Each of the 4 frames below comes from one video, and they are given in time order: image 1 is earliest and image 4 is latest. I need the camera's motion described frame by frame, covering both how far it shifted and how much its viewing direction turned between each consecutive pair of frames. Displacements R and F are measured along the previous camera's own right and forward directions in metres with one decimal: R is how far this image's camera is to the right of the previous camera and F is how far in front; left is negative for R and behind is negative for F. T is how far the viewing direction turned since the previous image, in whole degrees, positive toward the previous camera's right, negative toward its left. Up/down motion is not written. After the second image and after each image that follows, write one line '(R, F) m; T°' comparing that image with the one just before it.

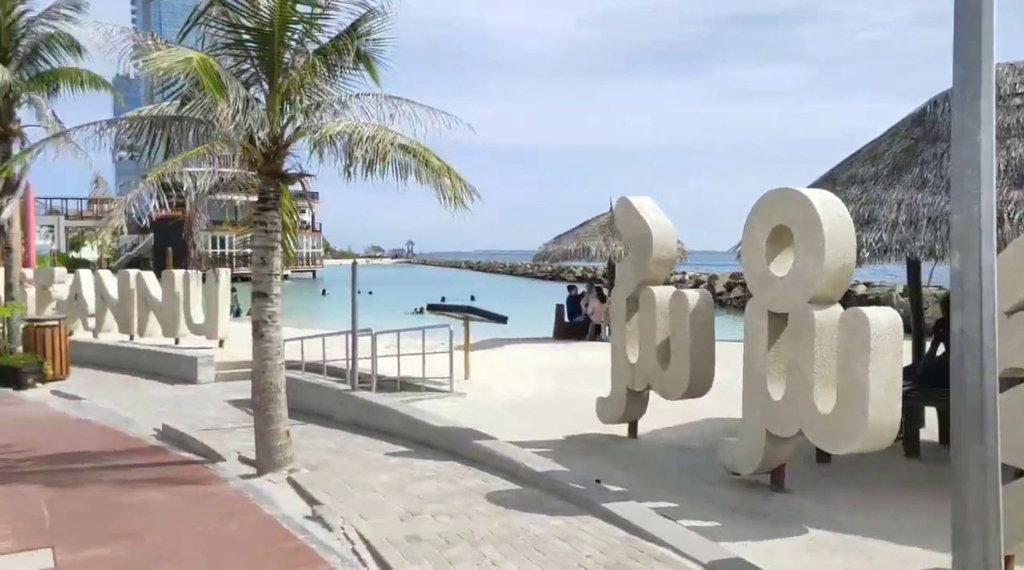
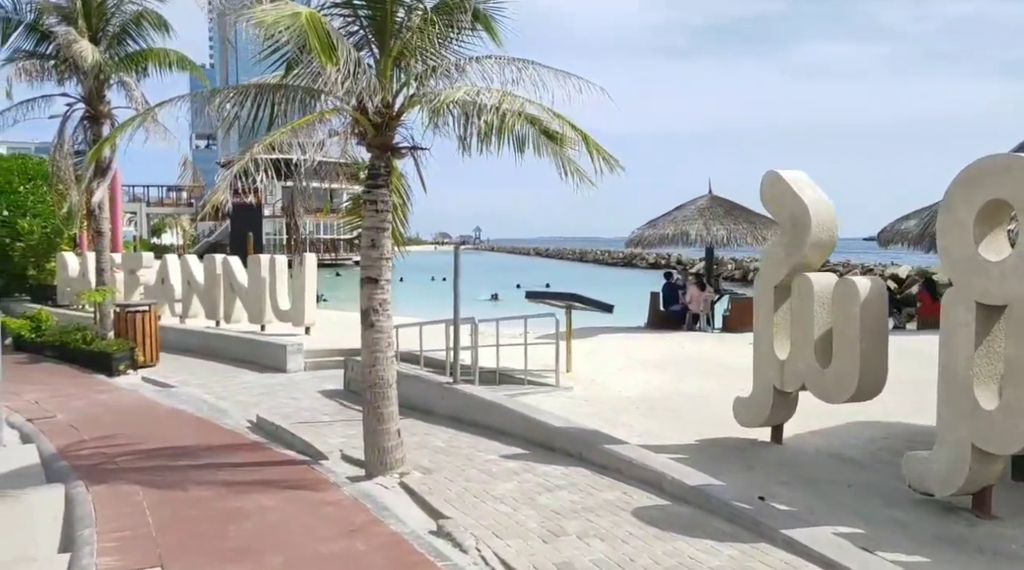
(-0.6, +0.9) m; -4°
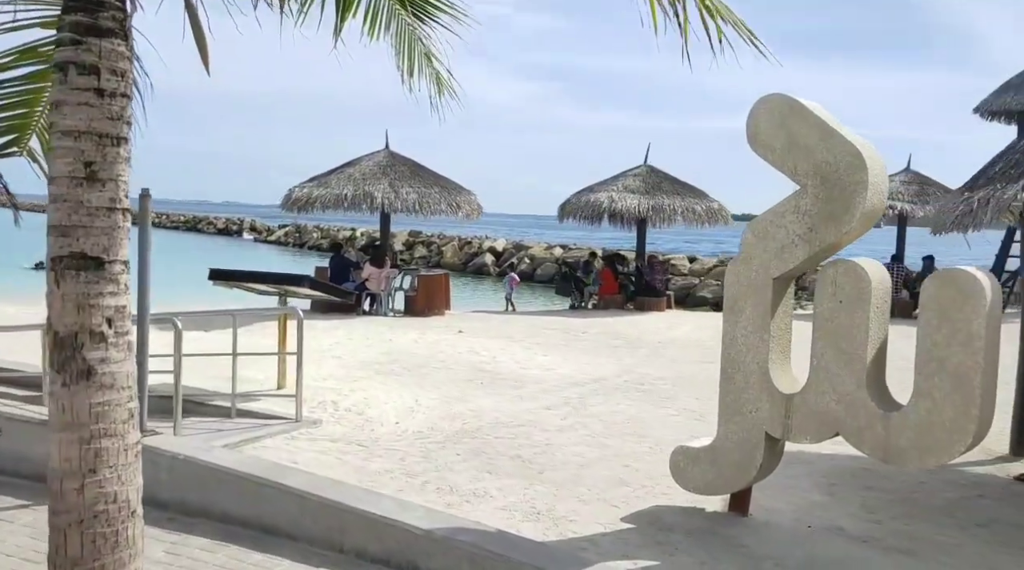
(-1.4, +4.8) m; +26°
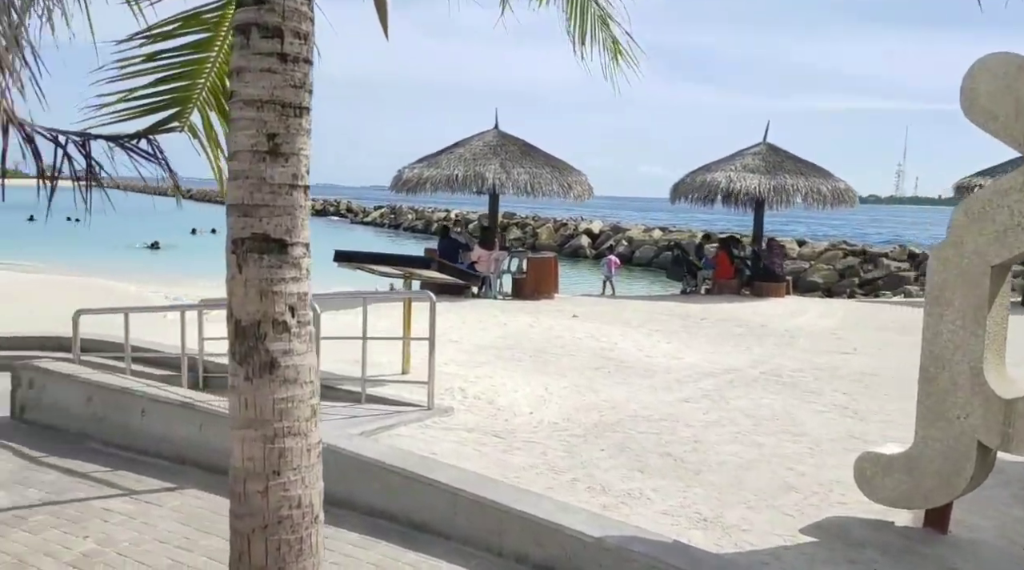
(-0.4, +0.4) m; -5°
